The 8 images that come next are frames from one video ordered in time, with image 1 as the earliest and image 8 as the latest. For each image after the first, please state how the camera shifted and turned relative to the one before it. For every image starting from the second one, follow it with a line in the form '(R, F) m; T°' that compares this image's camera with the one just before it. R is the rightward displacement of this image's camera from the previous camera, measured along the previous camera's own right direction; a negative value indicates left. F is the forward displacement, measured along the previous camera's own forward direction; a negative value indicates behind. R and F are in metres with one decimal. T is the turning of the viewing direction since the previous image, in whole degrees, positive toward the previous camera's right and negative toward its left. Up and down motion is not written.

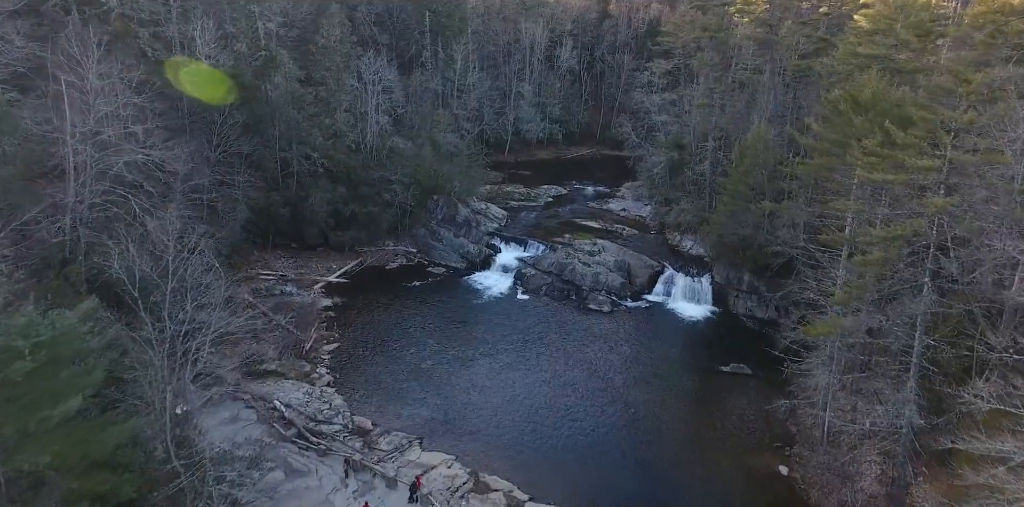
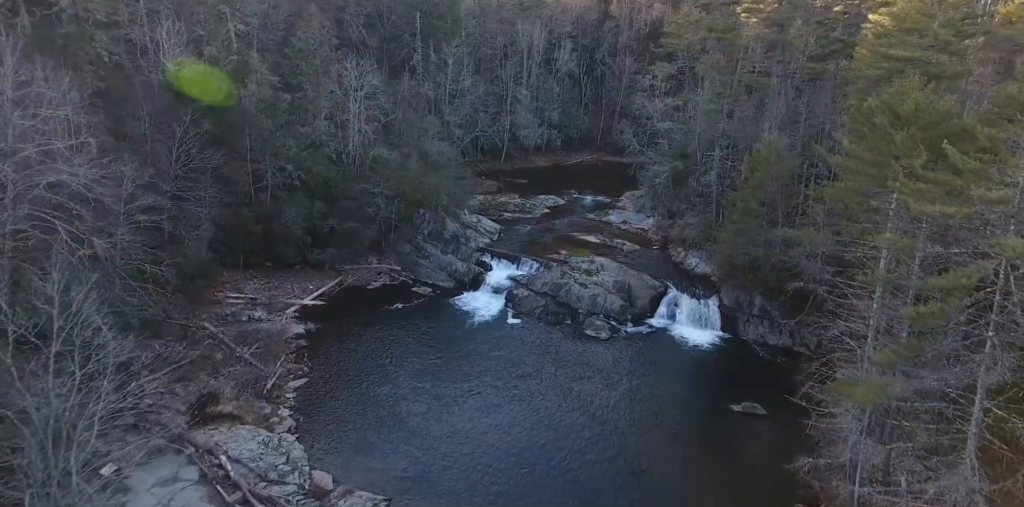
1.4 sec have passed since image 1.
(+0.7, +3.0) m; 0°
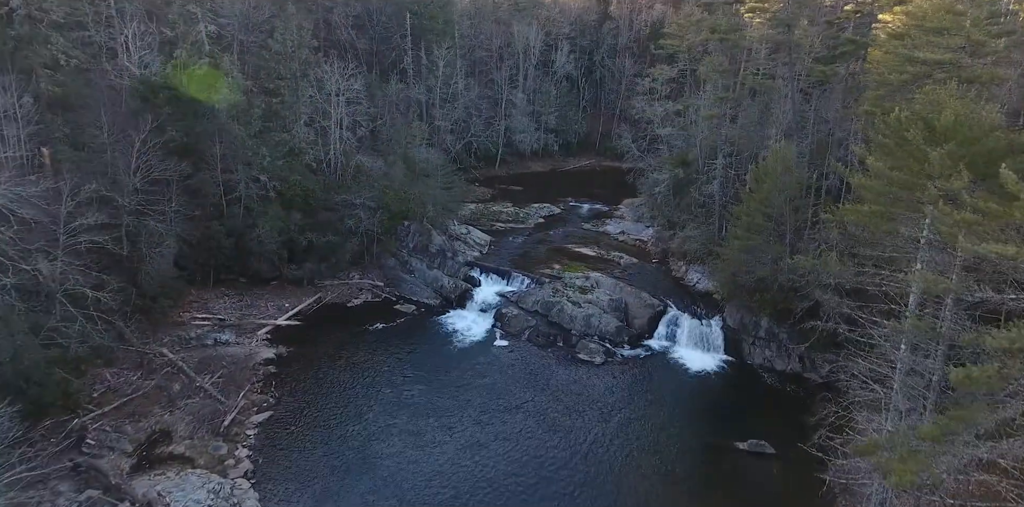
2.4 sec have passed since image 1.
(+0.7, +2.4) m; 0°
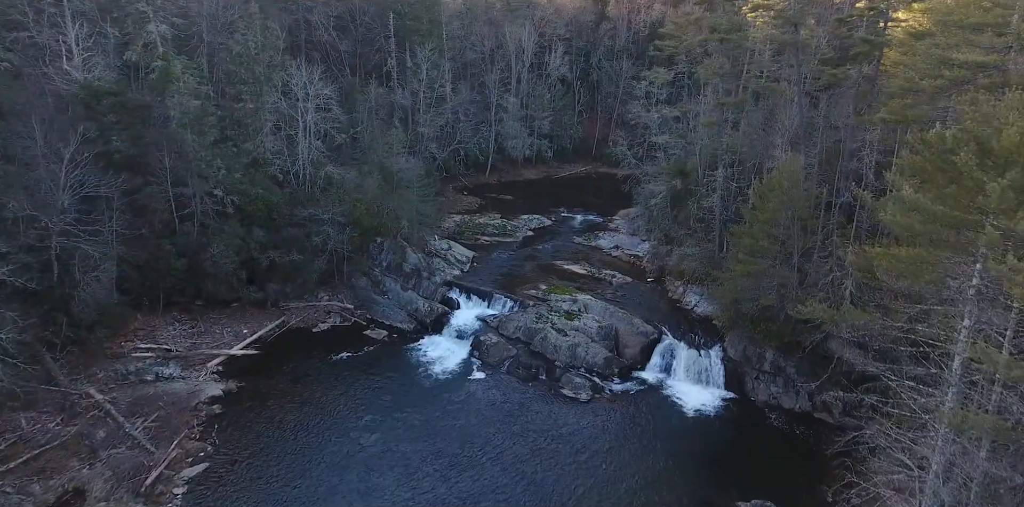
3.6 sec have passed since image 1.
(+1.1, +3.1) m; 0°
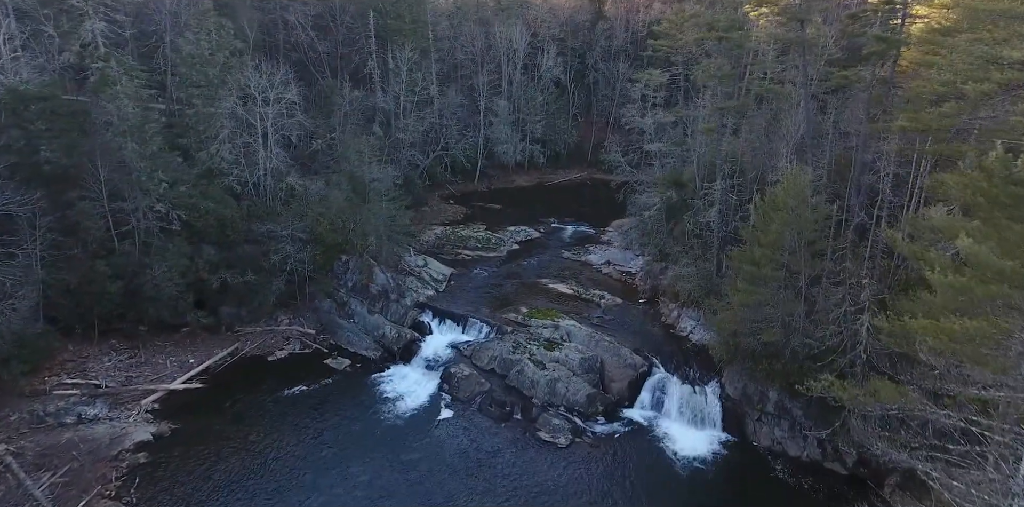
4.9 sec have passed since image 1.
(+1.3, +3.2) m; 0°
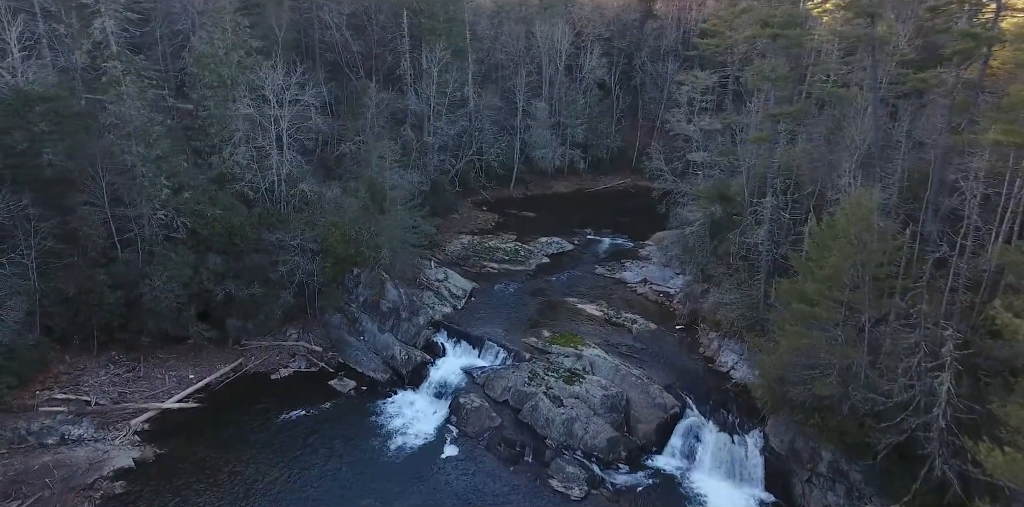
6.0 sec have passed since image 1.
(+1.2, +2.8) m; -4°
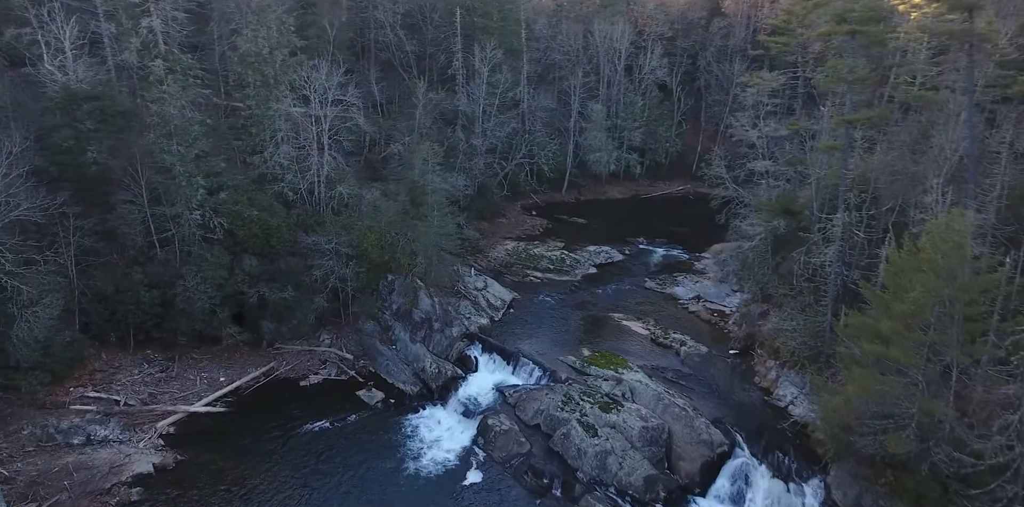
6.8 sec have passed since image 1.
(+0.8, +1.8) m; -5°
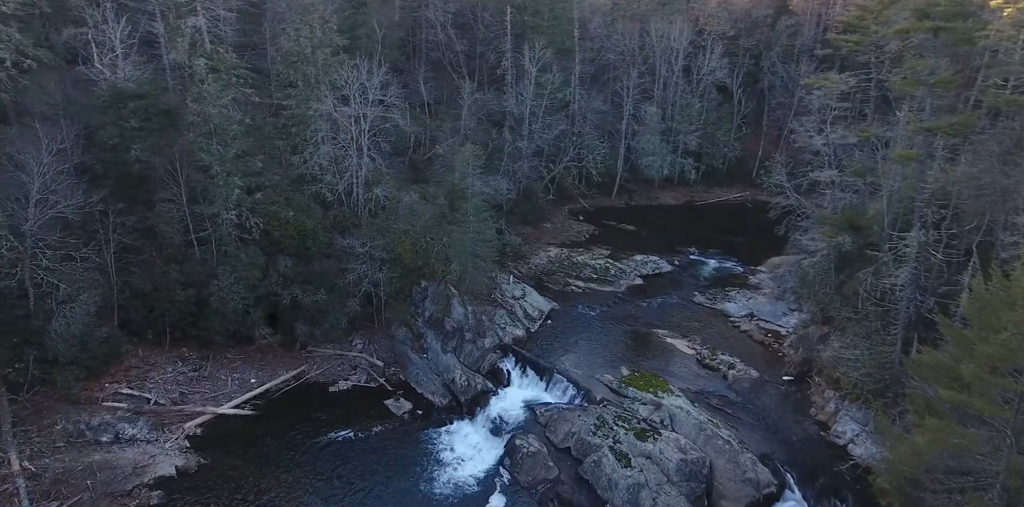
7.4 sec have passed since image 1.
(+0.7, +1.4) m; -5°
